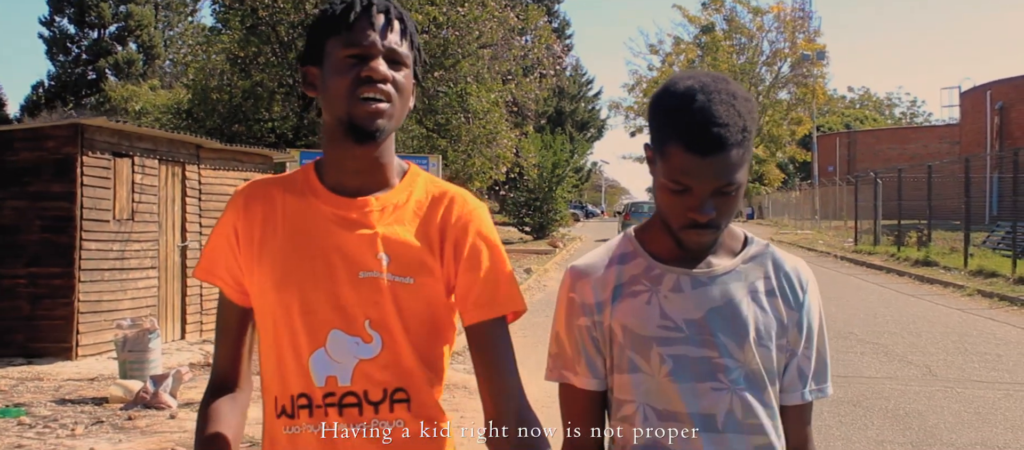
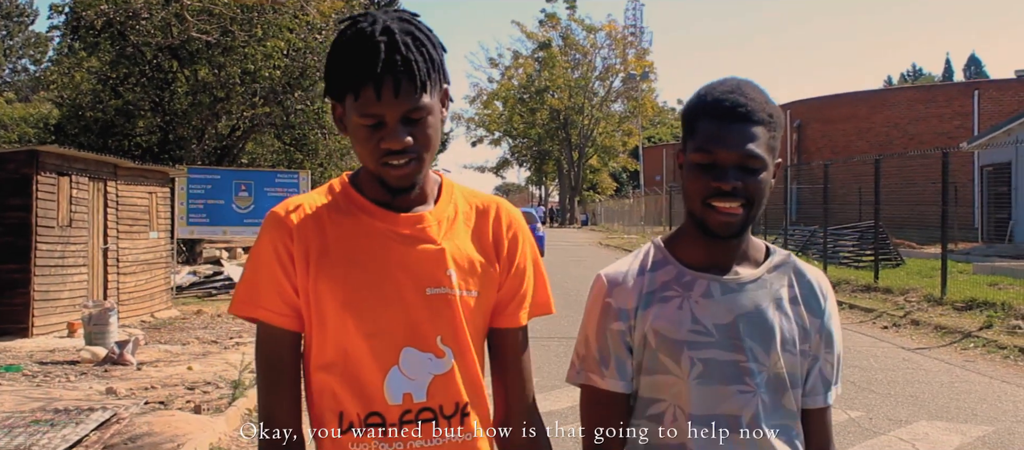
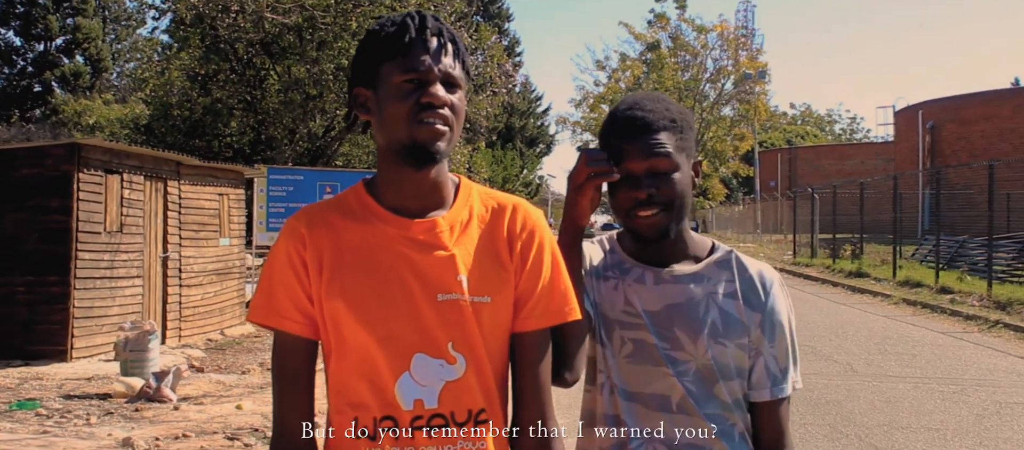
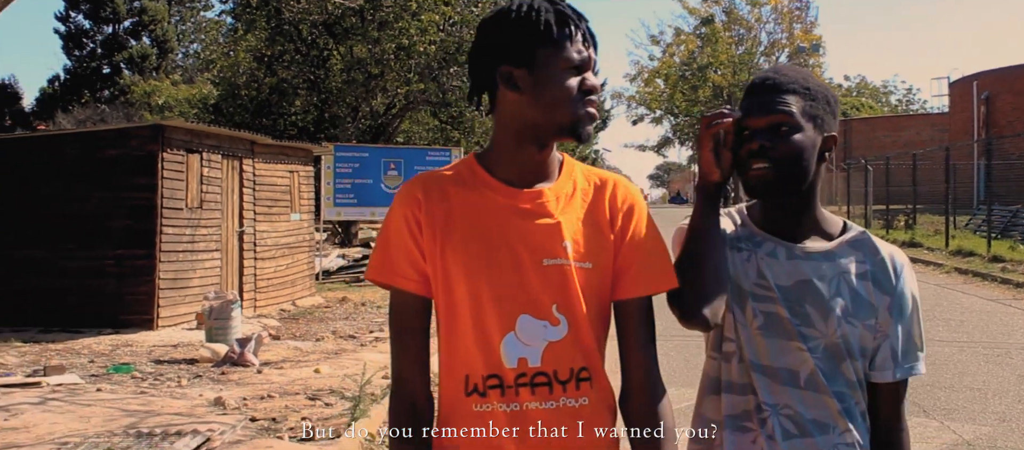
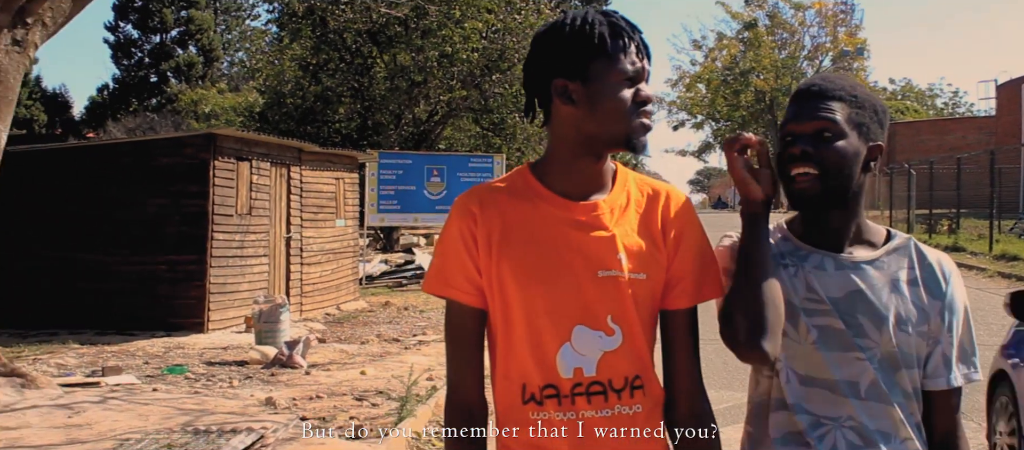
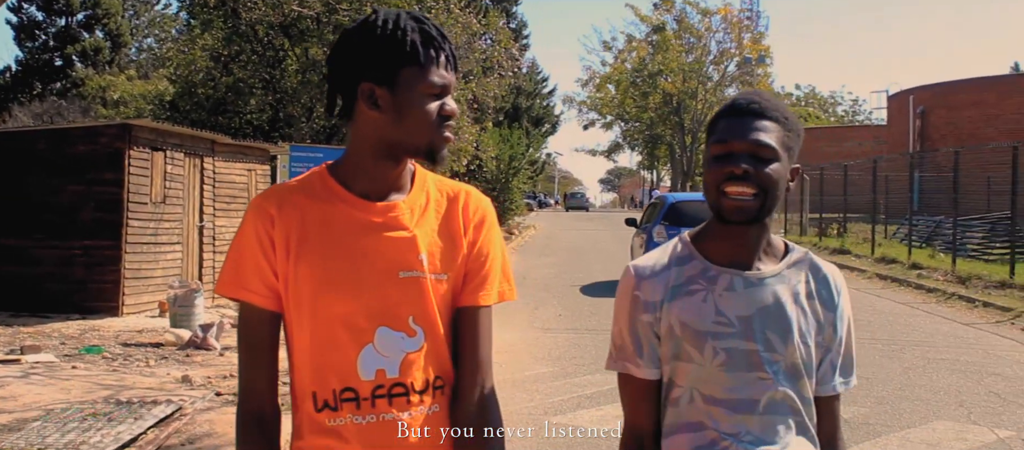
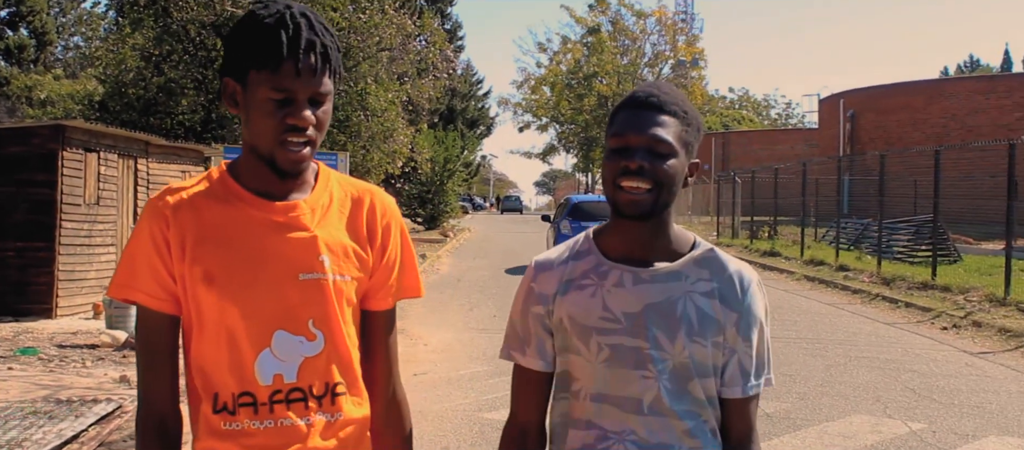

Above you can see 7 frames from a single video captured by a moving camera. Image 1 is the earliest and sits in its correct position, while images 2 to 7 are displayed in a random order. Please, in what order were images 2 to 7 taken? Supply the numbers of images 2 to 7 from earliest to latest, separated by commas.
3, 4, 5, 6, 7, 2
